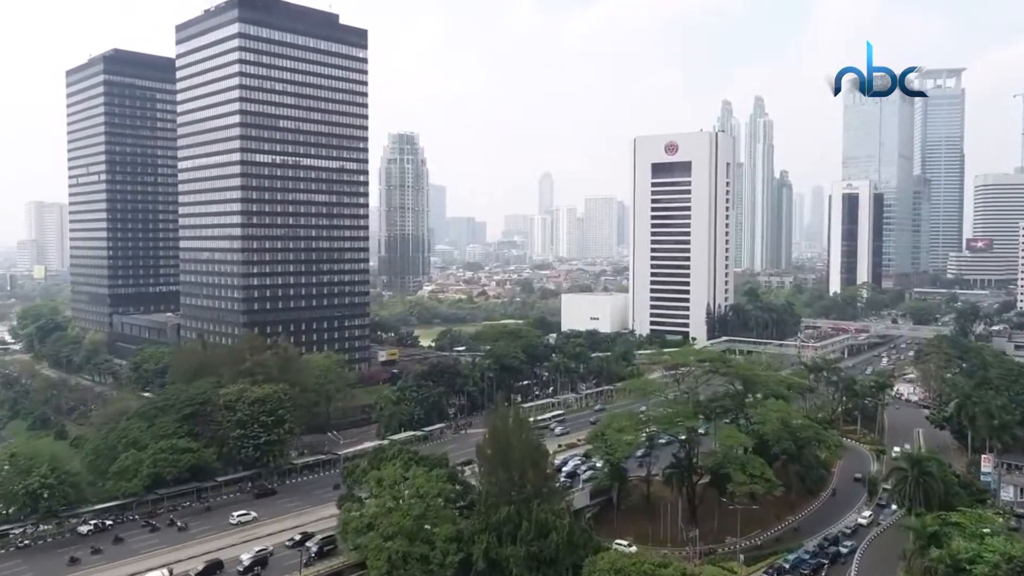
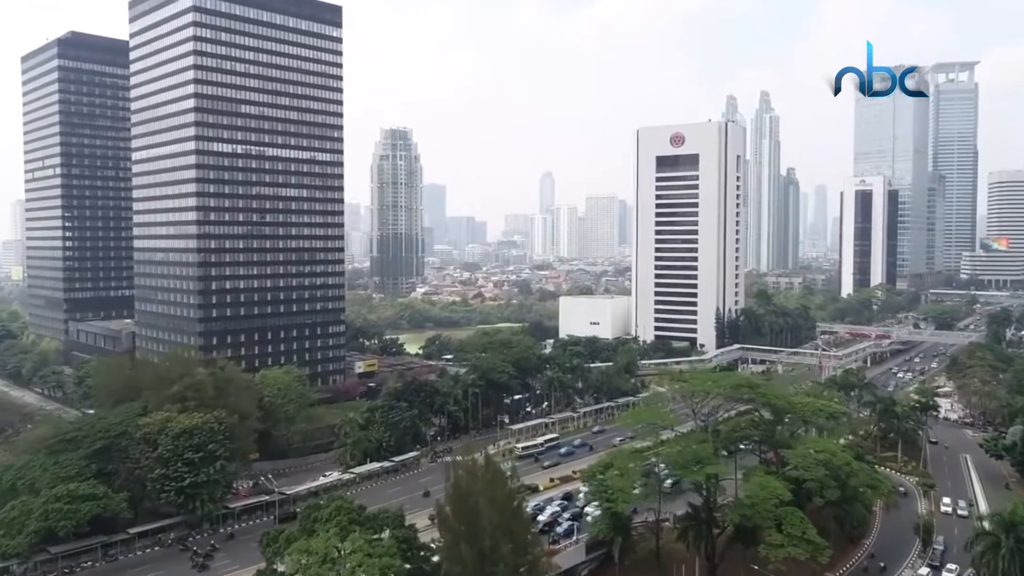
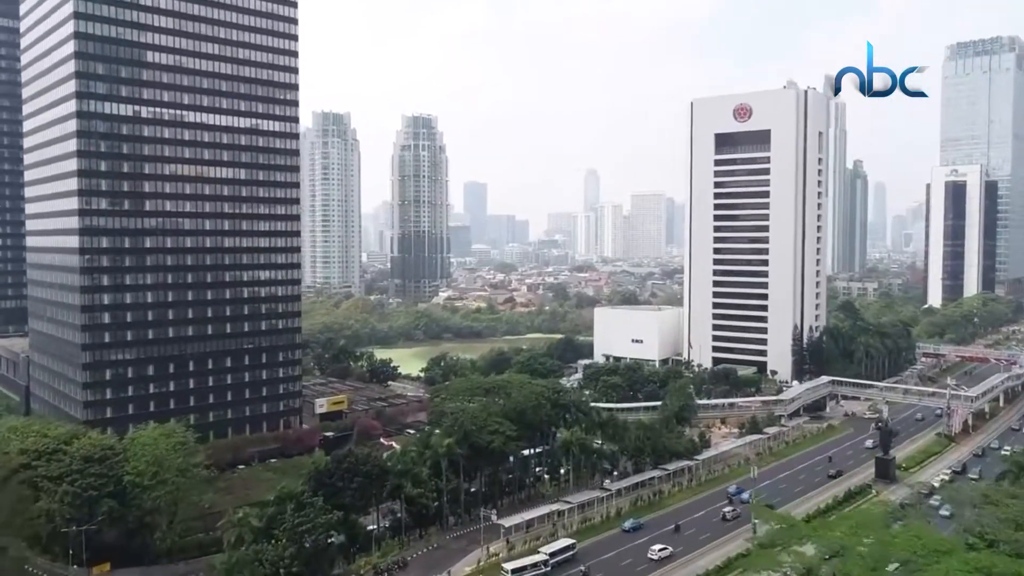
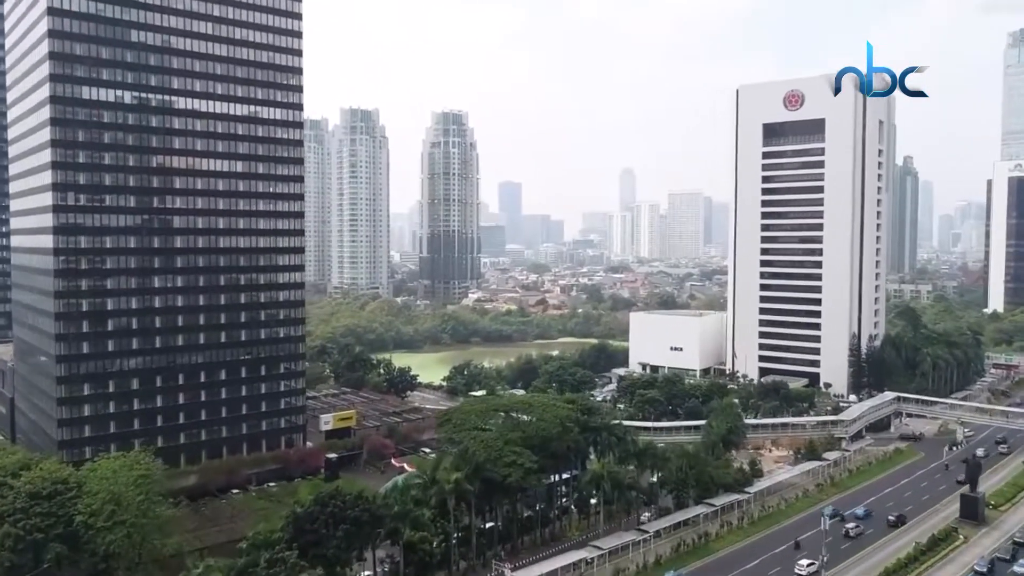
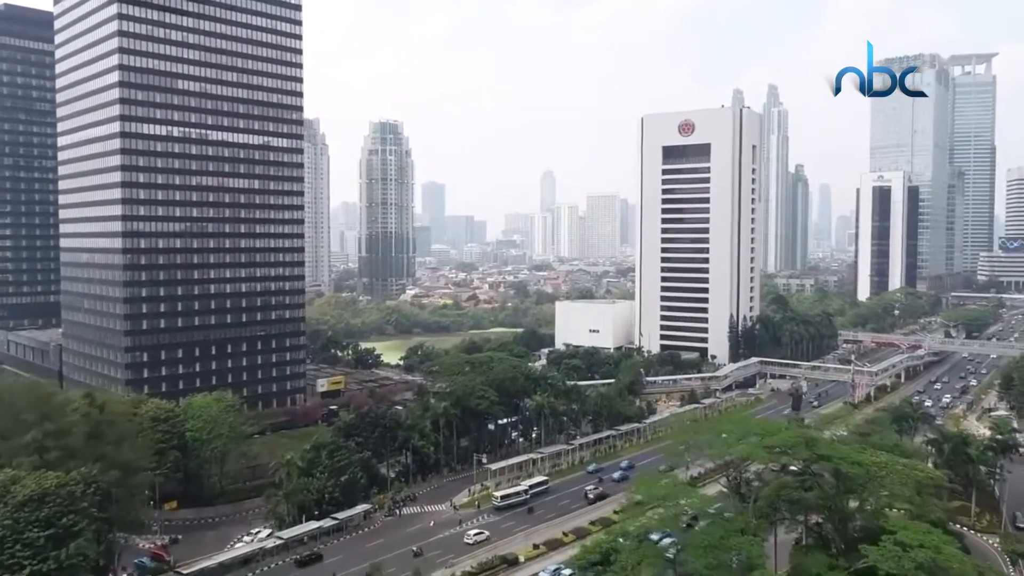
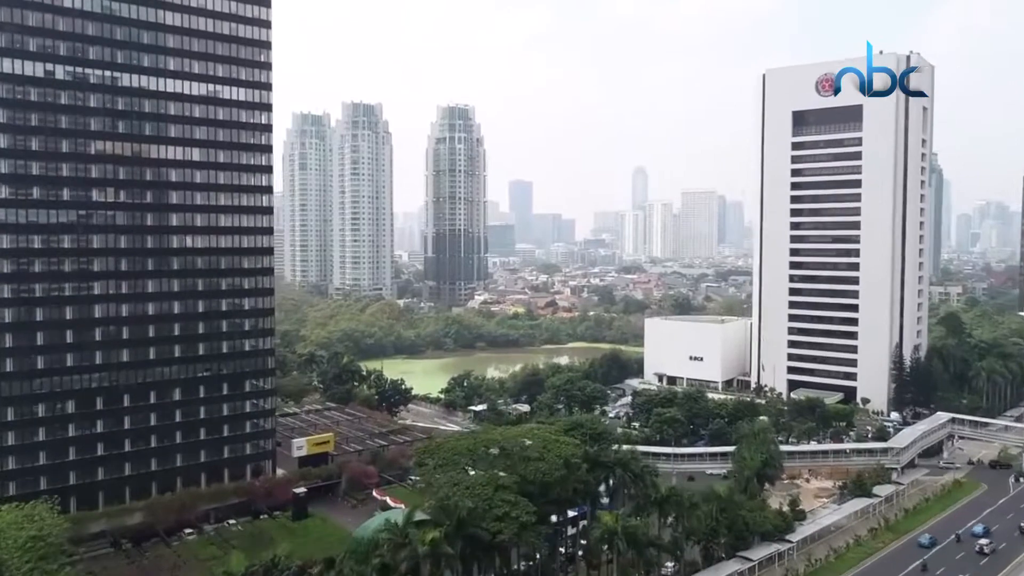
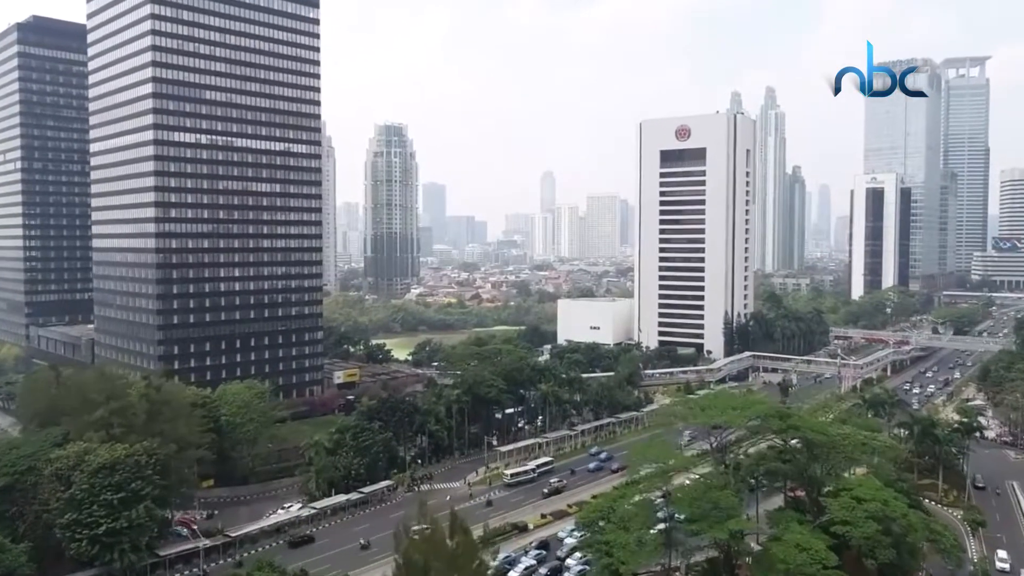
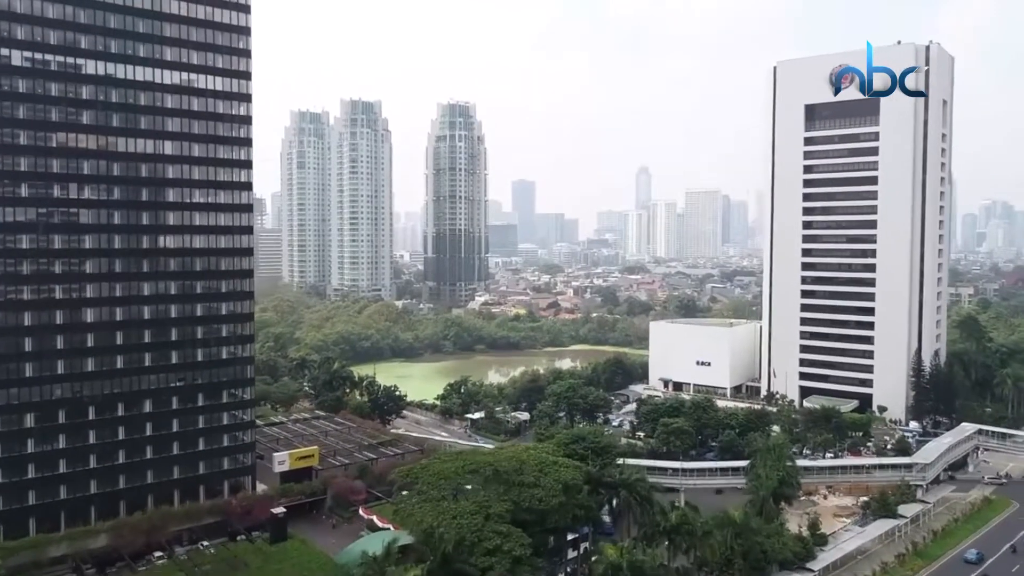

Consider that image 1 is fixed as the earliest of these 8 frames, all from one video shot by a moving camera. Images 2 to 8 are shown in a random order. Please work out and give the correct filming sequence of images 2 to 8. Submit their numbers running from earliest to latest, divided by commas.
2, 7, 5, 3, 4, 6, 8
